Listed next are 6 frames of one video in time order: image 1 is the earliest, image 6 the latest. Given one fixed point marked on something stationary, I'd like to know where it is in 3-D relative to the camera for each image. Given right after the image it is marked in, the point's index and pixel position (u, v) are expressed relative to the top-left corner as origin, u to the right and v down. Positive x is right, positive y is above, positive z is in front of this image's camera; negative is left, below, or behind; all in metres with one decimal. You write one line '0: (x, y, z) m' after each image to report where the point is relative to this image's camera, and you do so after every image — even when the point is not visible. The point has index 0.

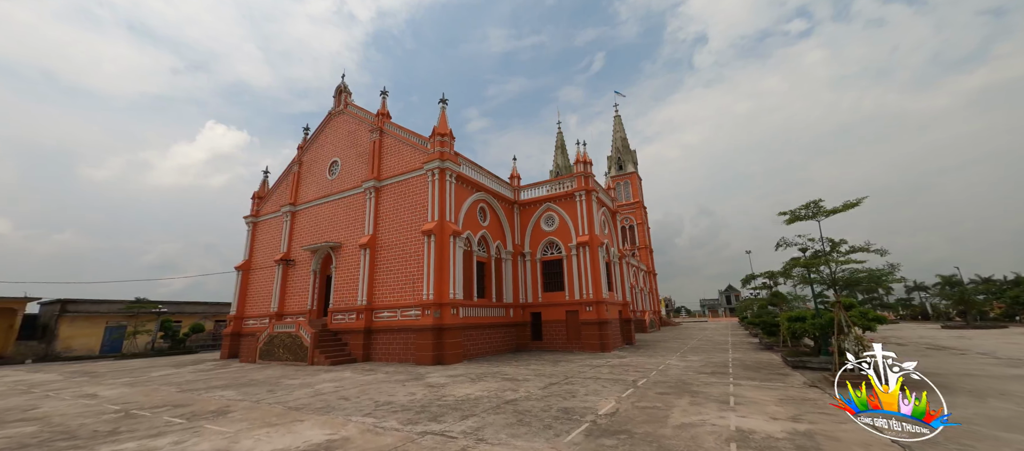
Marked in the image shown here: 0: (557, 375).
0: (+1.0, -3.4, +8.9) m
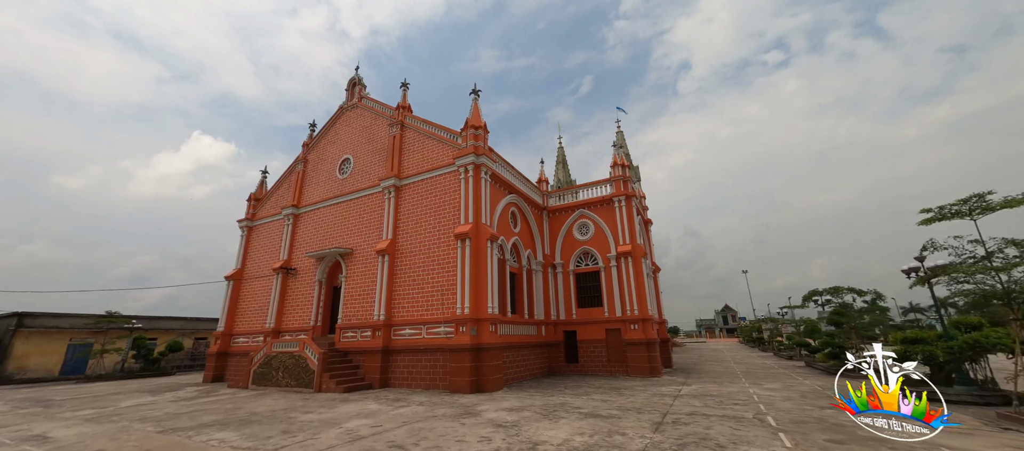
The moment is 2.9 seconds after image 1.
0: (+2.4, -3.3, +7.1) m
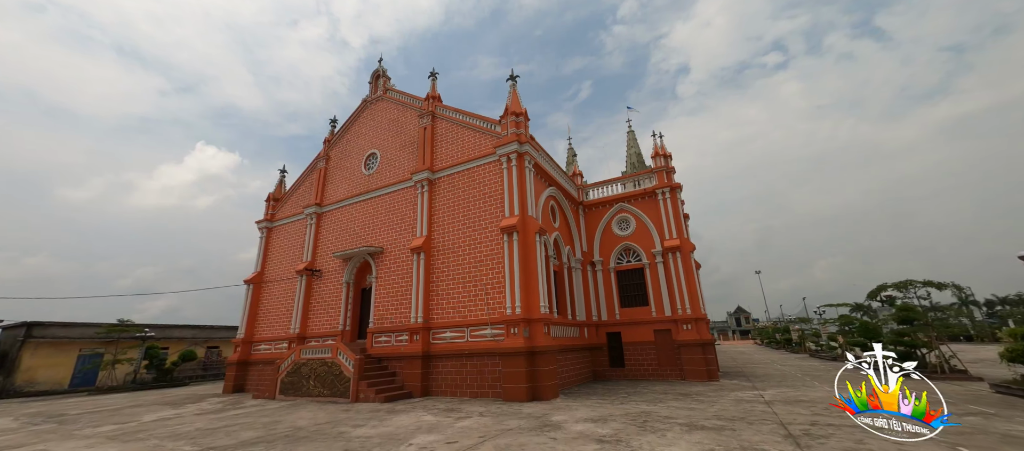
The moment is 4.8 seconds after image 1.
0: (+3.8, -3.0, +6.1) m
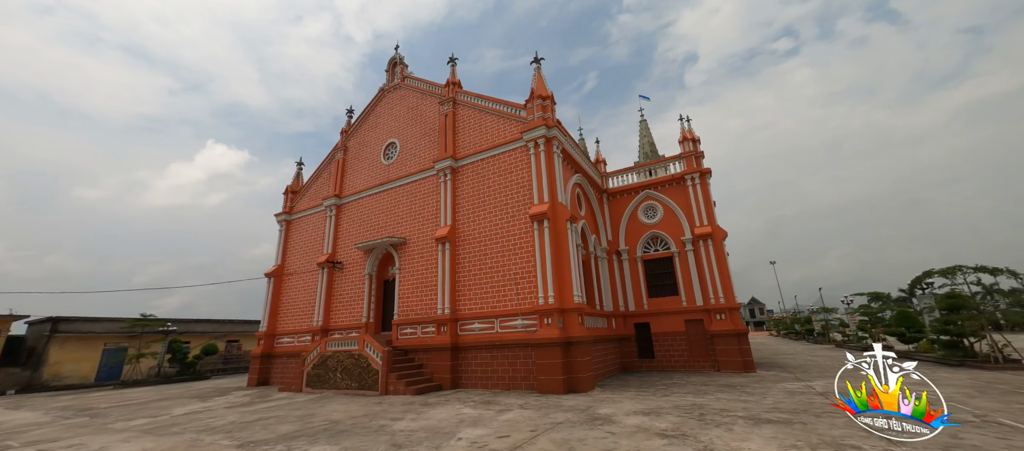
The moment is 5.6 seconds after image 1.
0: (+4.5, -2.7, +5.7) m
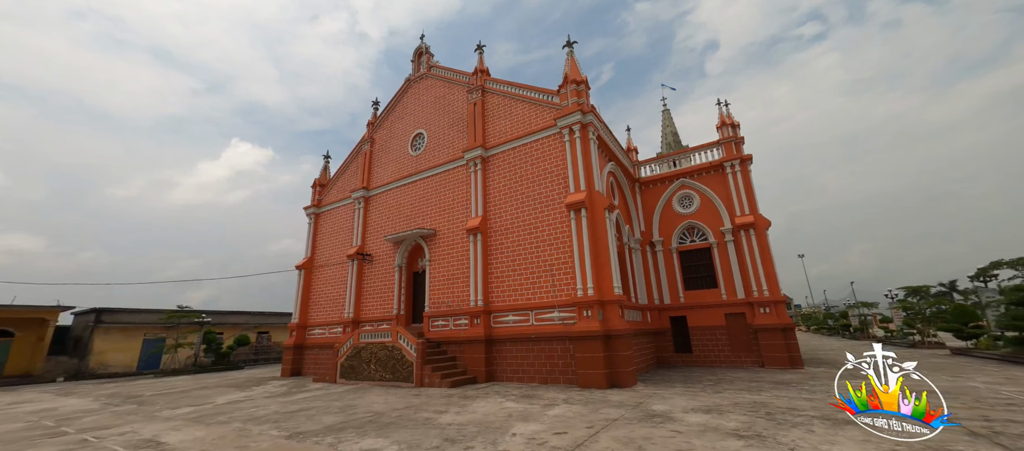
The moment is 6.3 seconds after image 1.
0: (+5.2, -2.5, +5.3) m
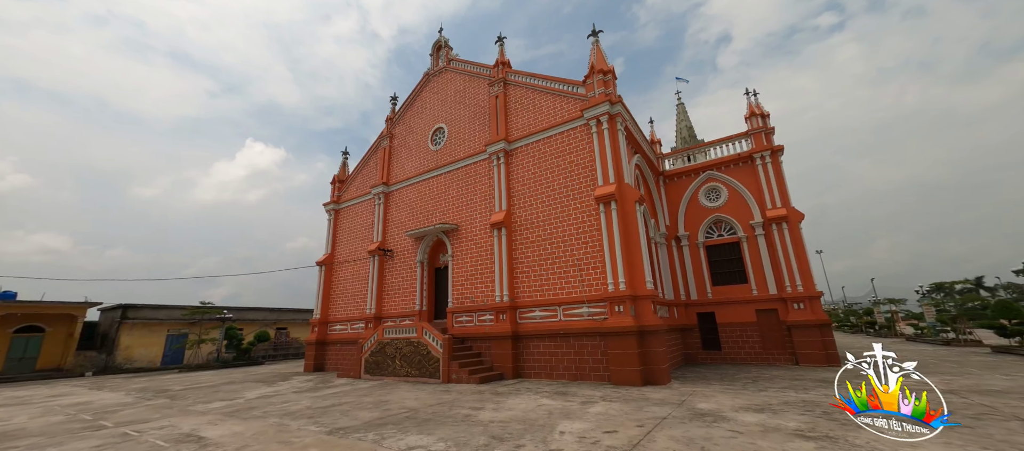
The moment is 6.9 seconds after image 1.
0: (+5.8, -2.4, +5.0) m
